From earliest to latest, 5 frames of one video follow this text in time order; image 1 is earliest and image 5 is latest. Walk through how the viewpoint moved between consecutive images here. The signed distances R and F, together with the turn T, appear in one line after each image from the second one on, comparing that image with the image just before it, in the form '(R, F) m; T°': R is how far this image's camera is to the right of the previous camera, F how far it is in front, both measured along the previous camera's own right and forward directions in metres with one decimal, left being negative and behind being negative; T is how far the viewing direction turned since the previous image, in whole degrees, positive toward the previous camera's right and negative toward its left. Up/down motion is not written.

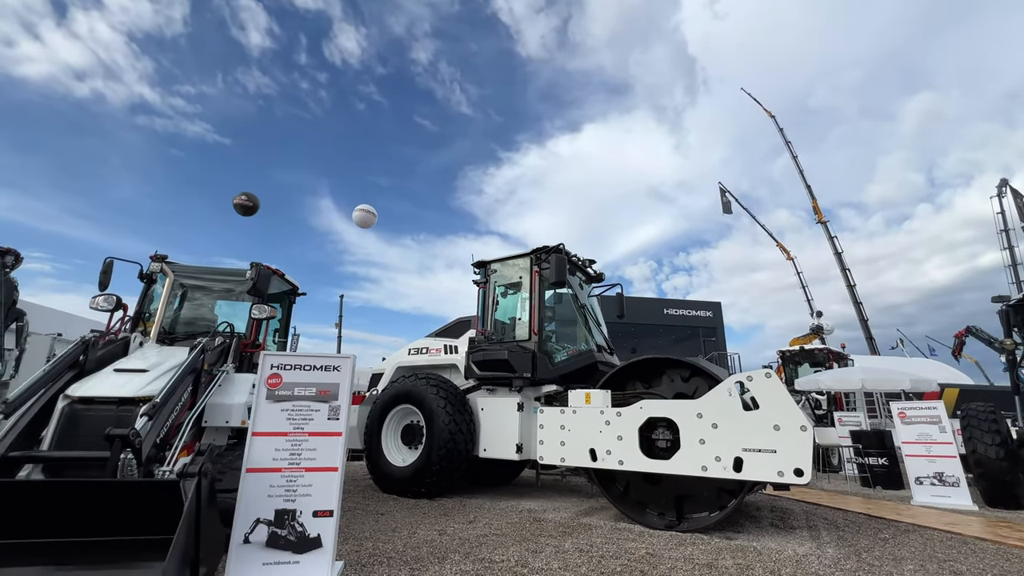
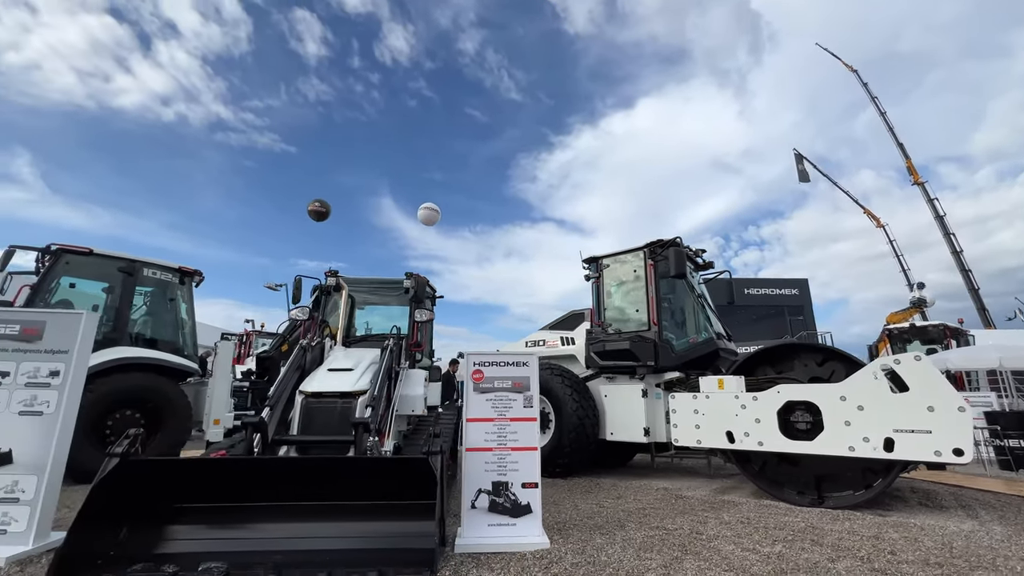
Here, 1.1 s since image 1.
(-0.7, -0.4) m; -8°
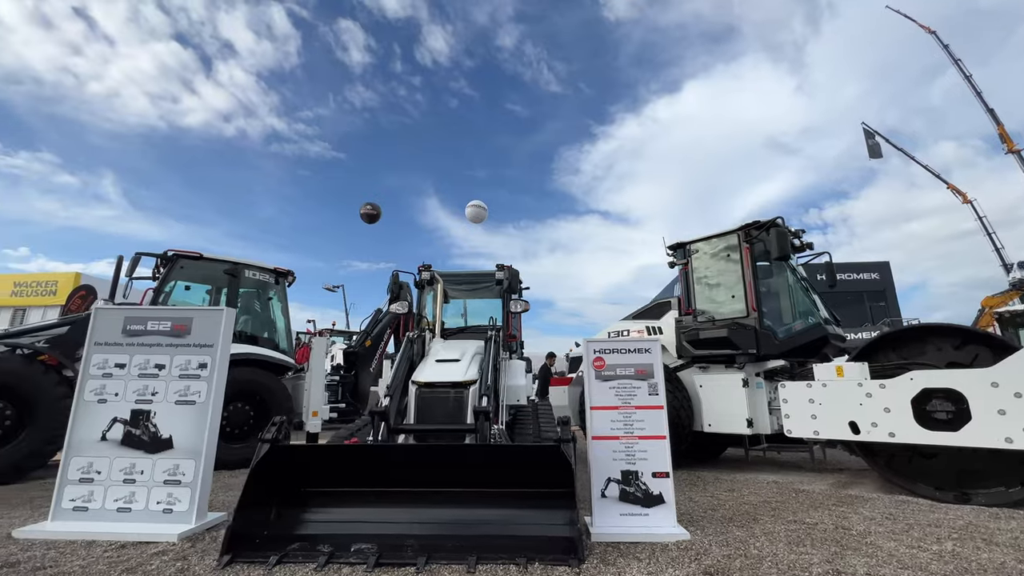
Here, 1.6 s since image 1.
(-0.5, 0.0) m; -6°
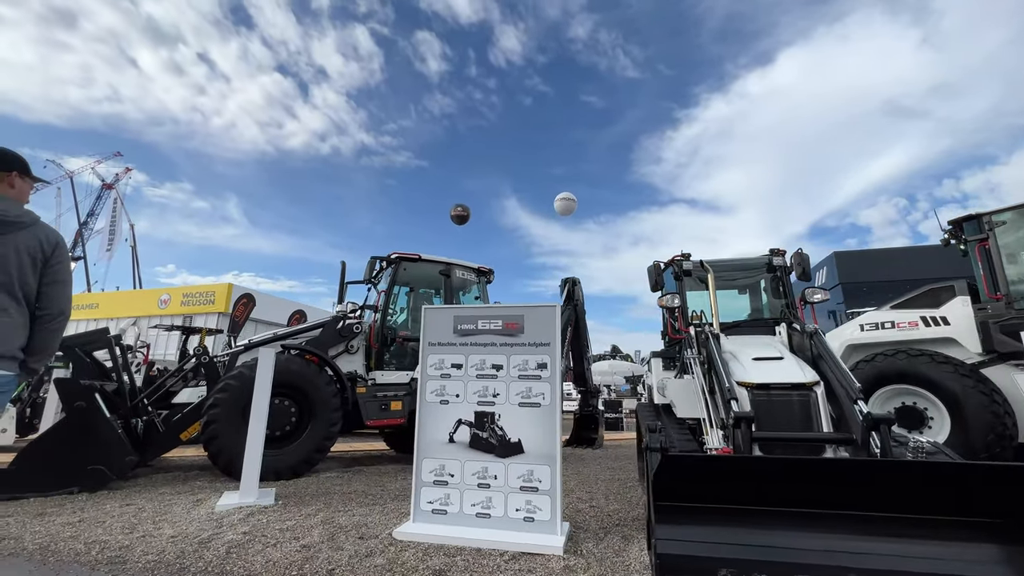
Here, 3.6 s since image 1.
(-1.9, +0.2) m; -10°
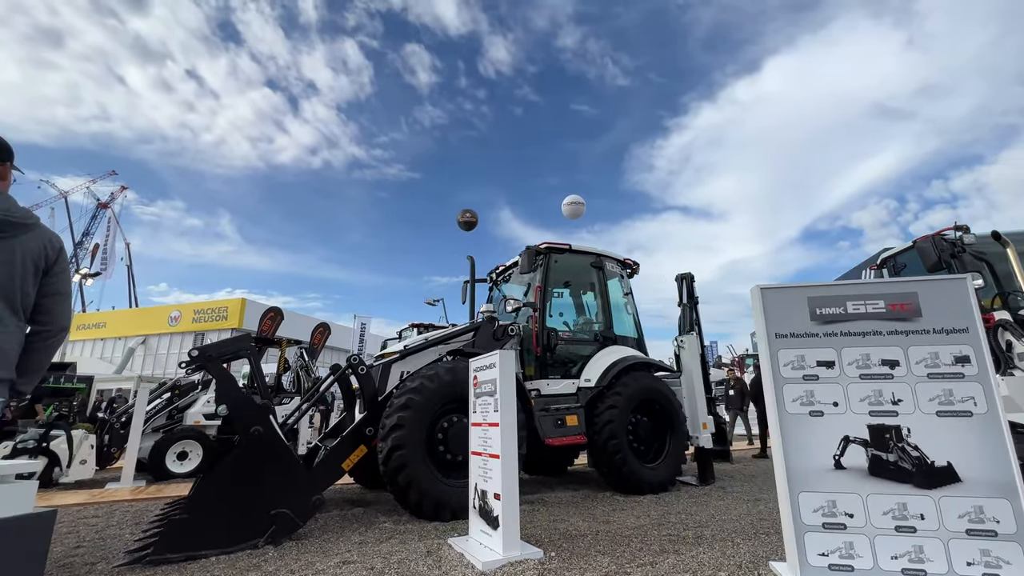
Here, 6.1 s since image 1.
(-2.1, +0.9) m; +1°
